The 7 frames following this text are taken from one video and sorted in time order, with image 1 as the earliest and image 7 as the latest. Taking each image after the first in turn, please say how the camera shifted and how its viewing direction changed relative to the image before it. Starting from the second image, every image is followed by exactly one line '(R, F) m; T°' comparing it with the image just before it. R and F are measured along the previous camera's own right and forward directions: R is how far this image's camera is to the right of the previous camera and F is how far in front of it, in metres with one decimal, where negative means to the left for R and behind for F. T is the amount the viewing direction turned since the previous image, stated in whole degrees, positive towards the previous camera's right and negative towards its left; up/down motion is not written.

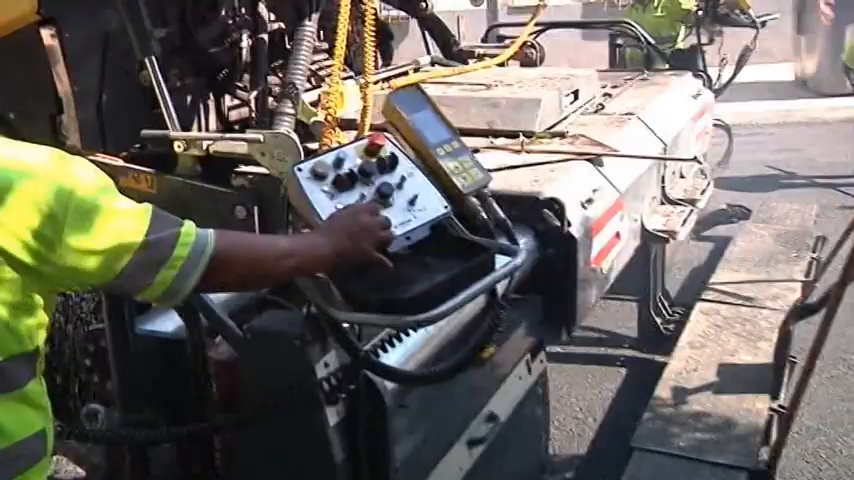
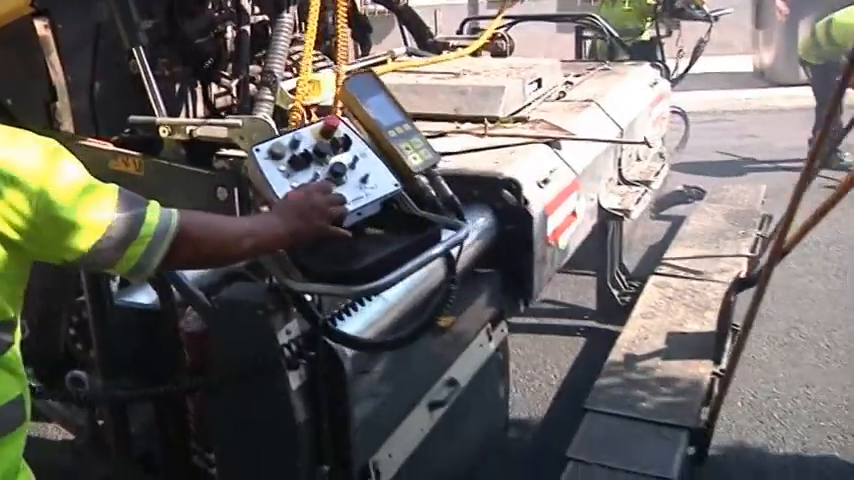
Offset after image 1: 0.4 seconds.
(+0.2, -0.2) m; 0°
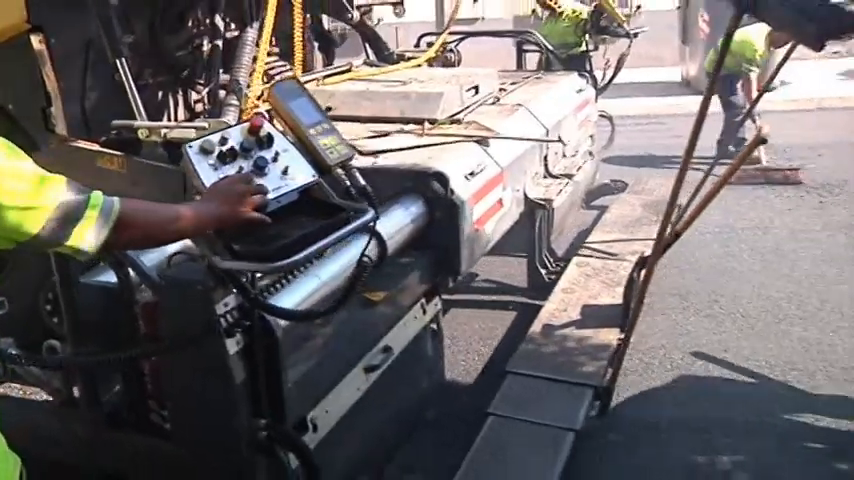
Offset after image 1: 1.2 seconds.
(+0.3, -0.4) m; 0°
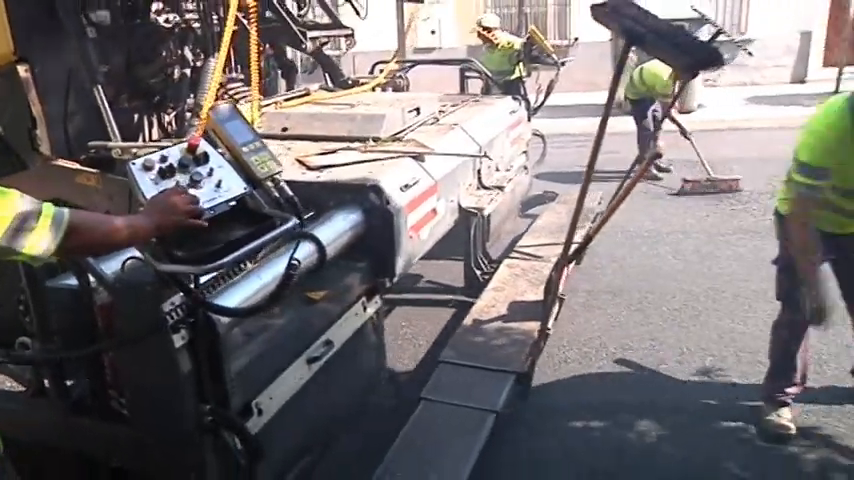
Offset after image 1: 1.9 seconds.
(+0.3, -0.4) m; +1°
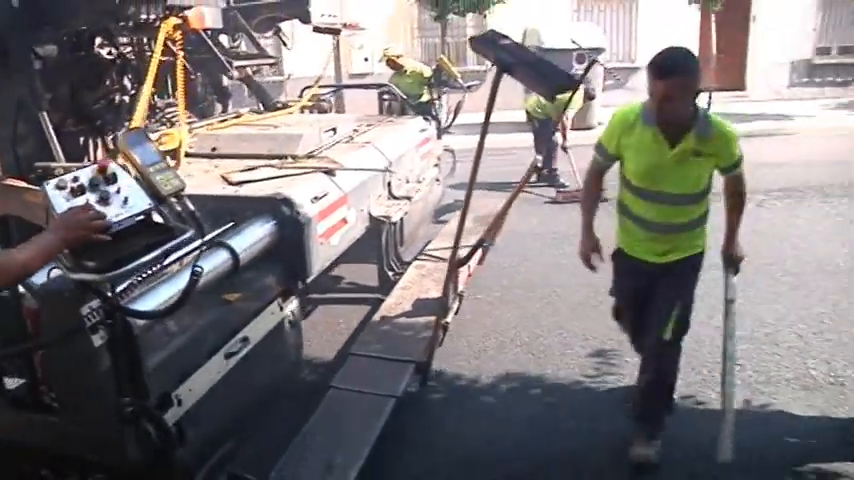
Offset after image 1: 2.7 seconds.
(+0.5, -0.5) m; +2°
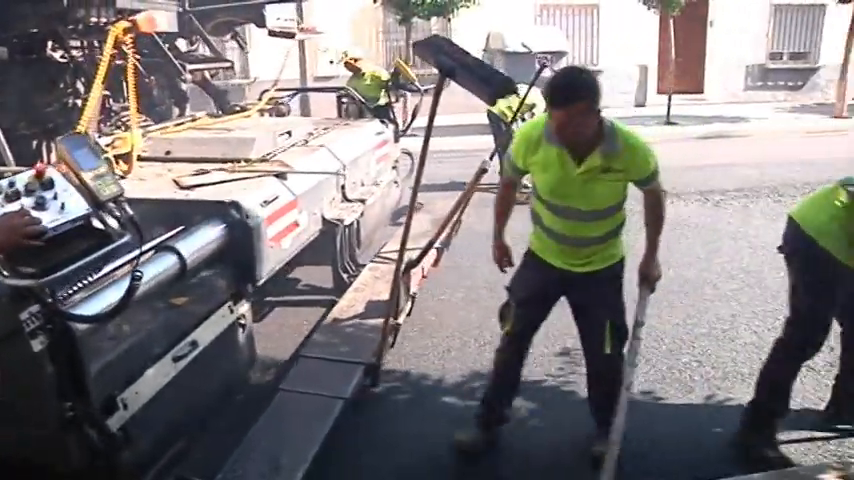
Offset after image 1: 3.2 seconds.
(+0.3, -0.1) m; +2°
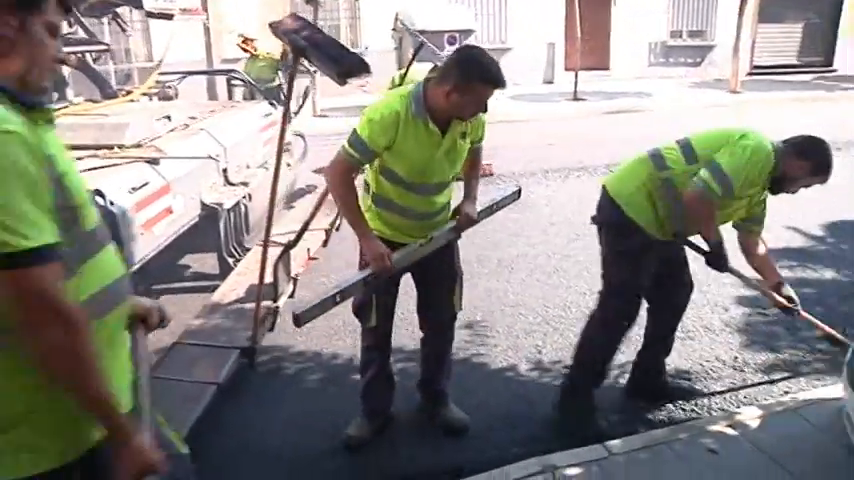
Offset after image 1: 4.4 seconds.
(+0.7, -0.1) m; +4°
